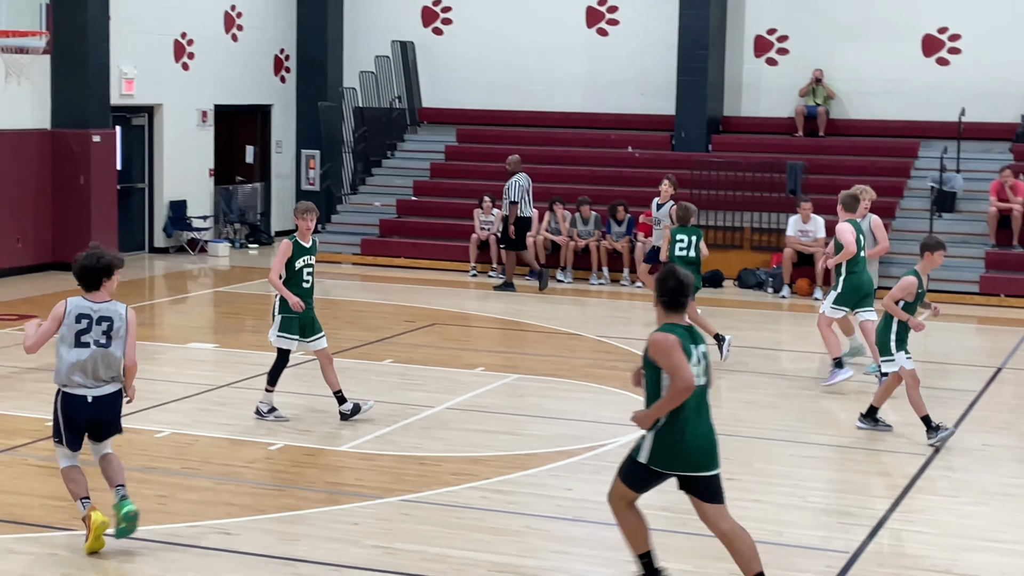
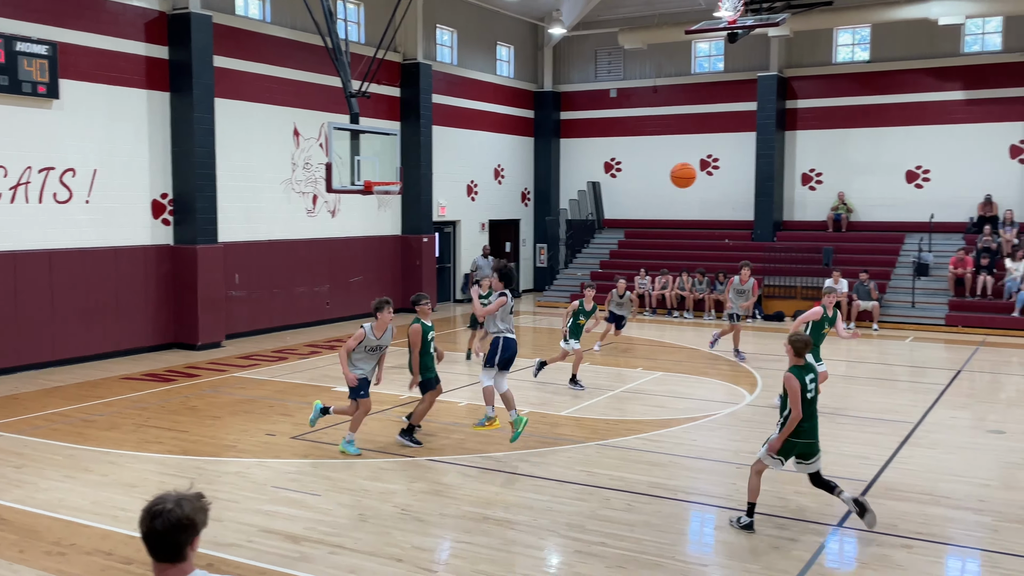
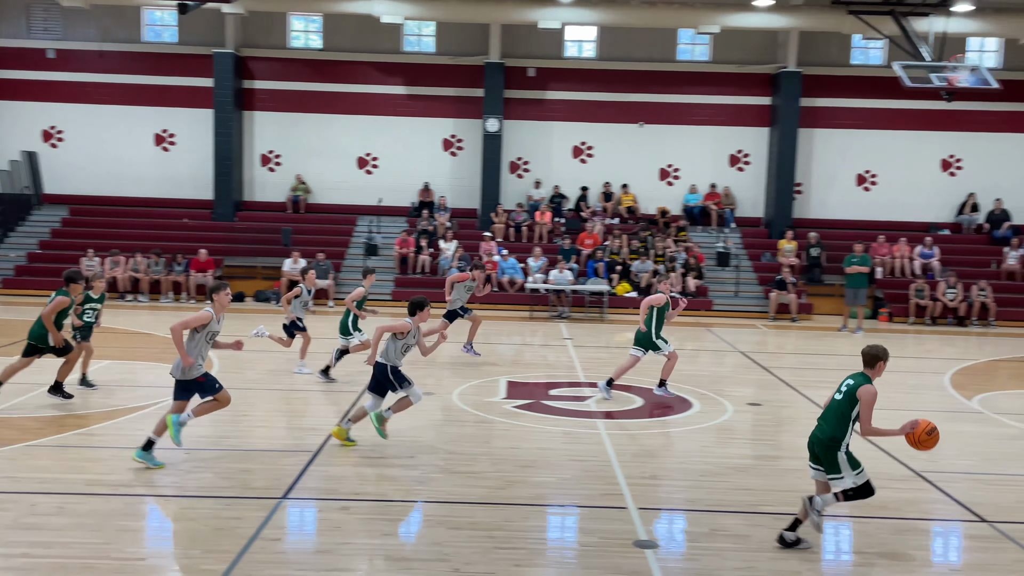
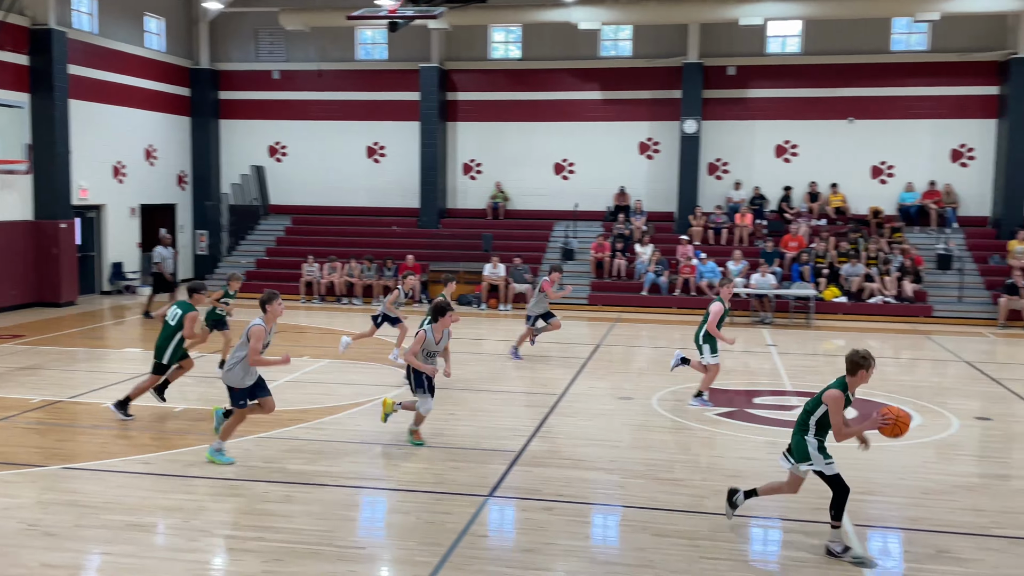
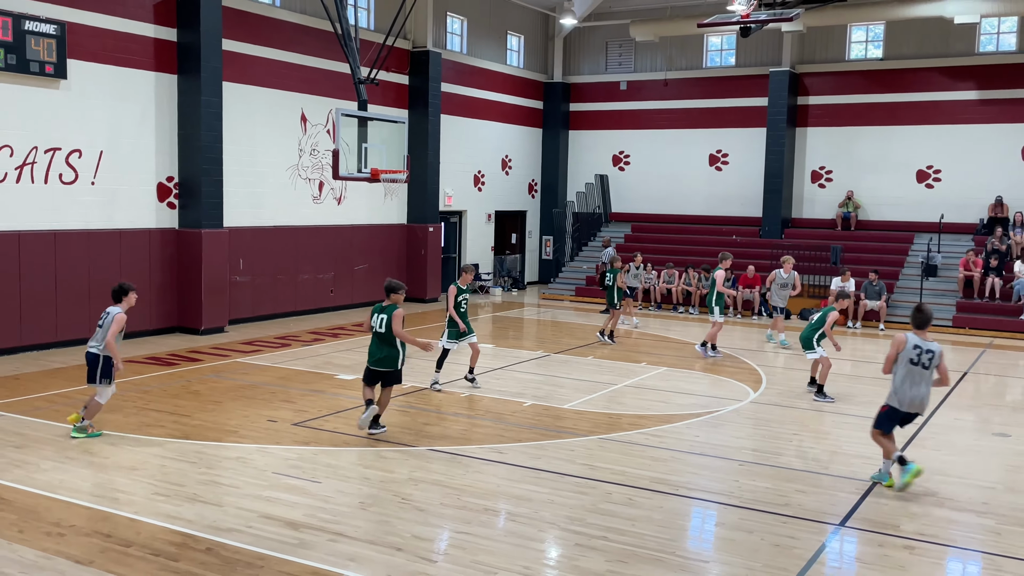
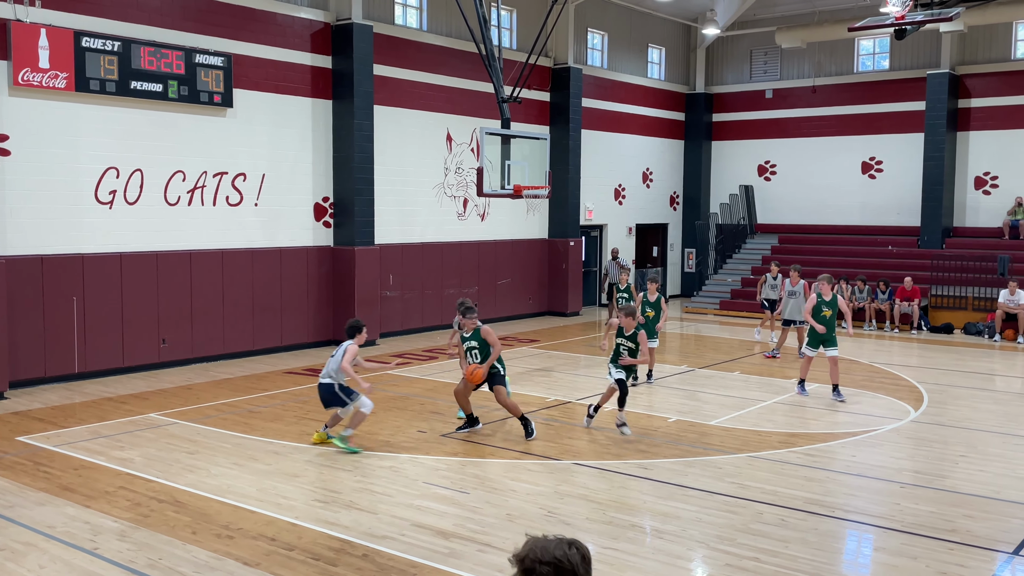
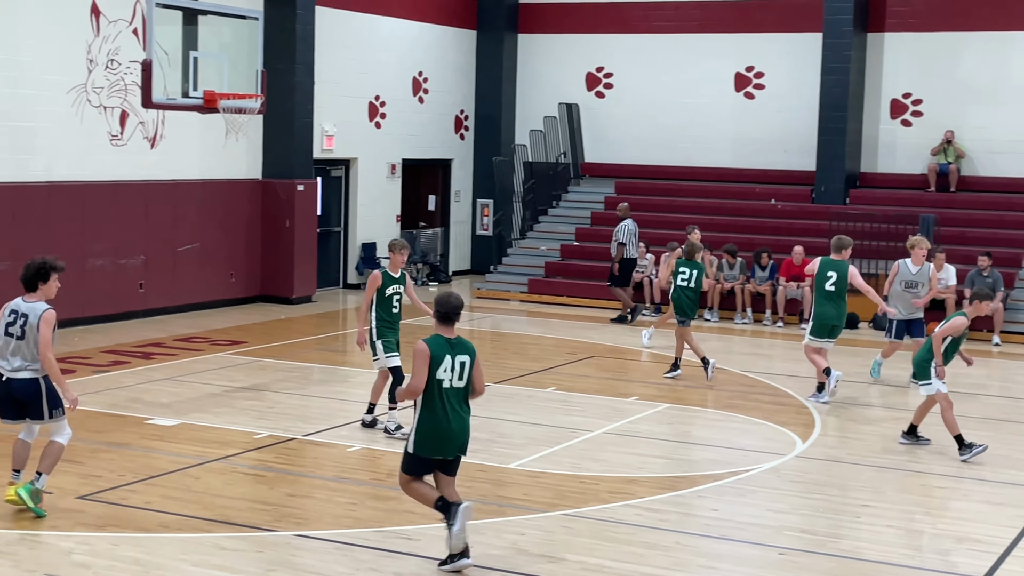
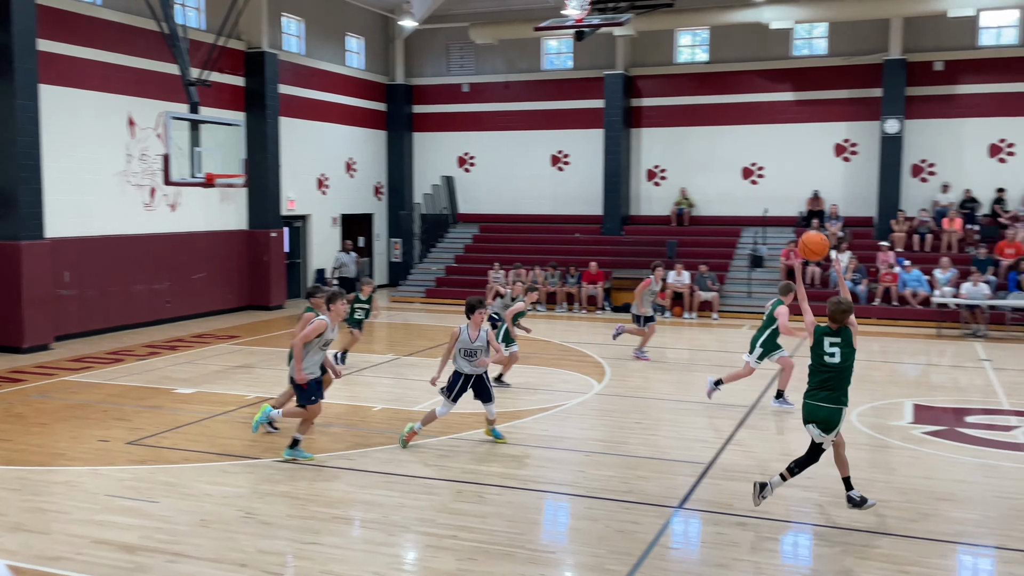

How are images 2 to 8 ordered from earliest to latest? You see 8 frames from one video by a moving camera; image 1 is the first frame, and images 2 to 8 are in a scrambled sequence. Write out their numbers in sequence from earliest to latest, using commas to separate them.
7, 5, 6, 2, 8, 4, 3
